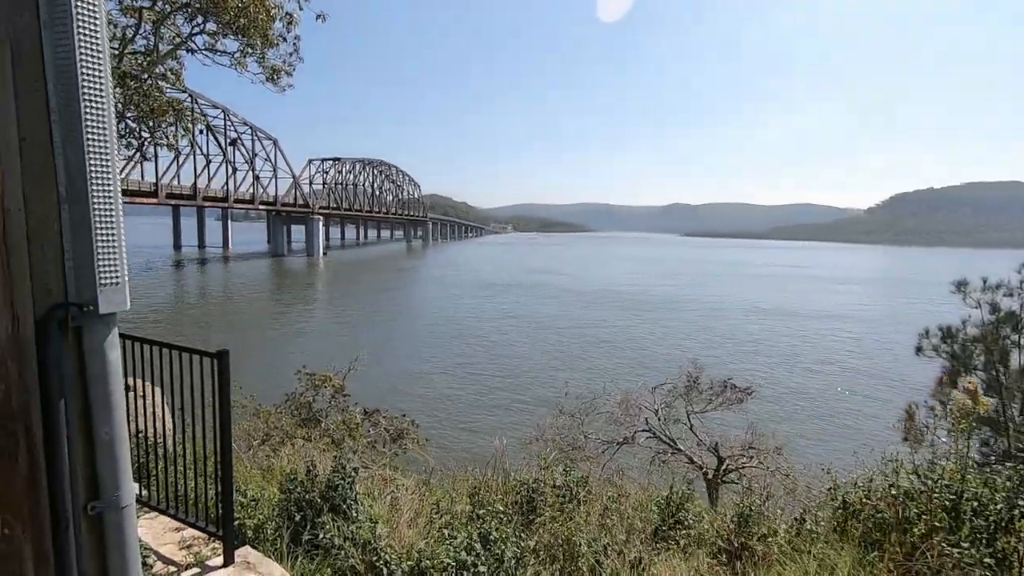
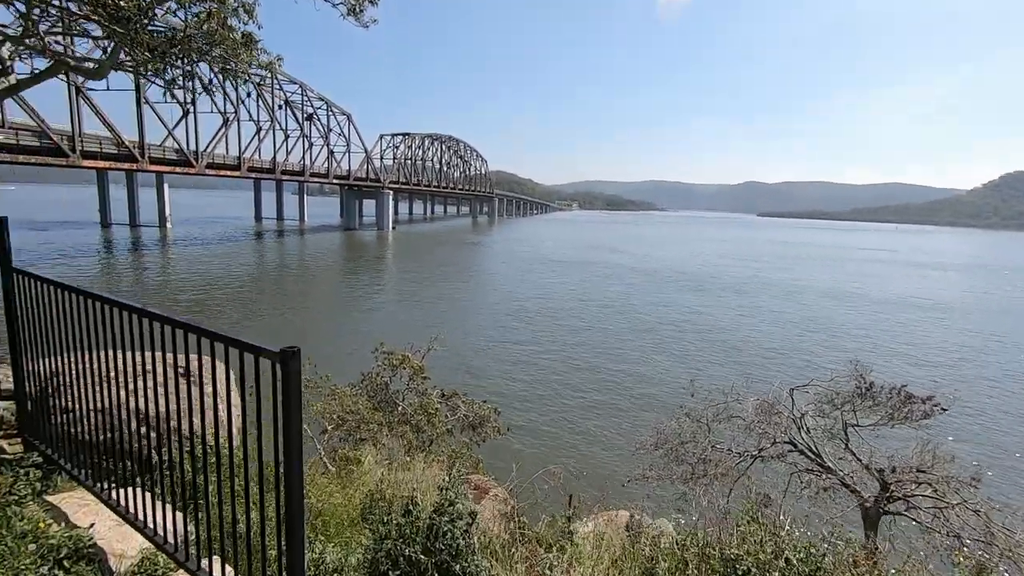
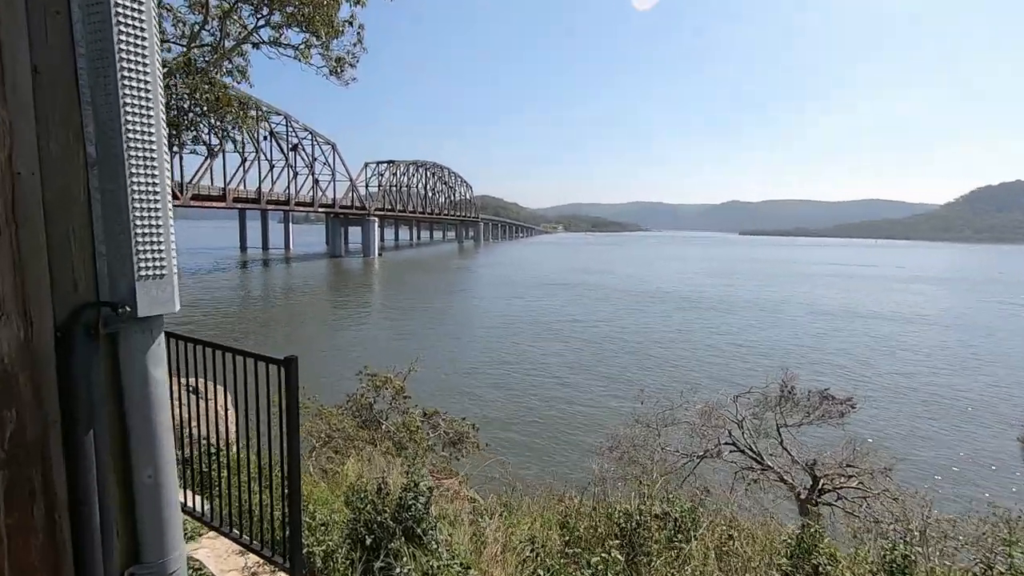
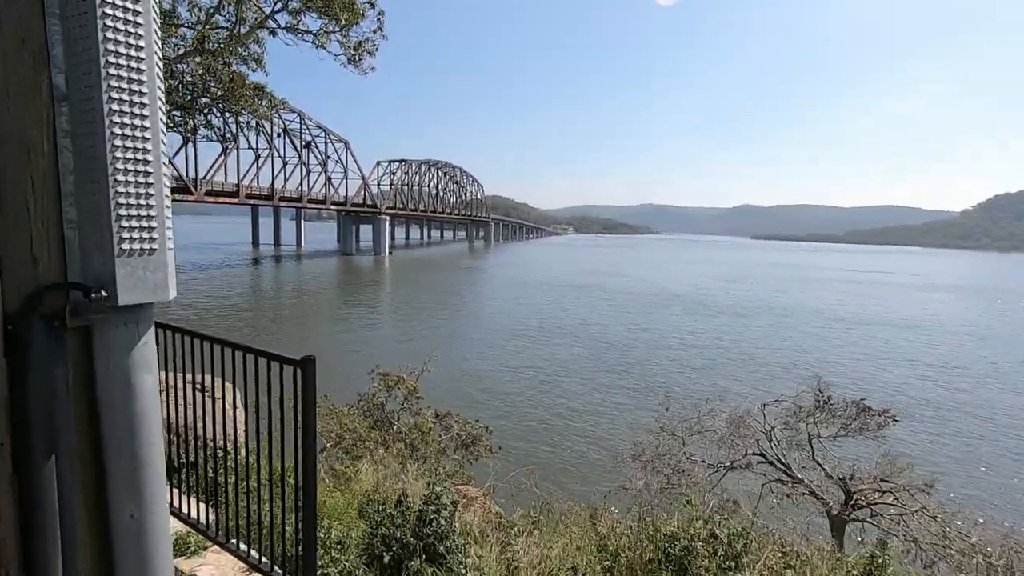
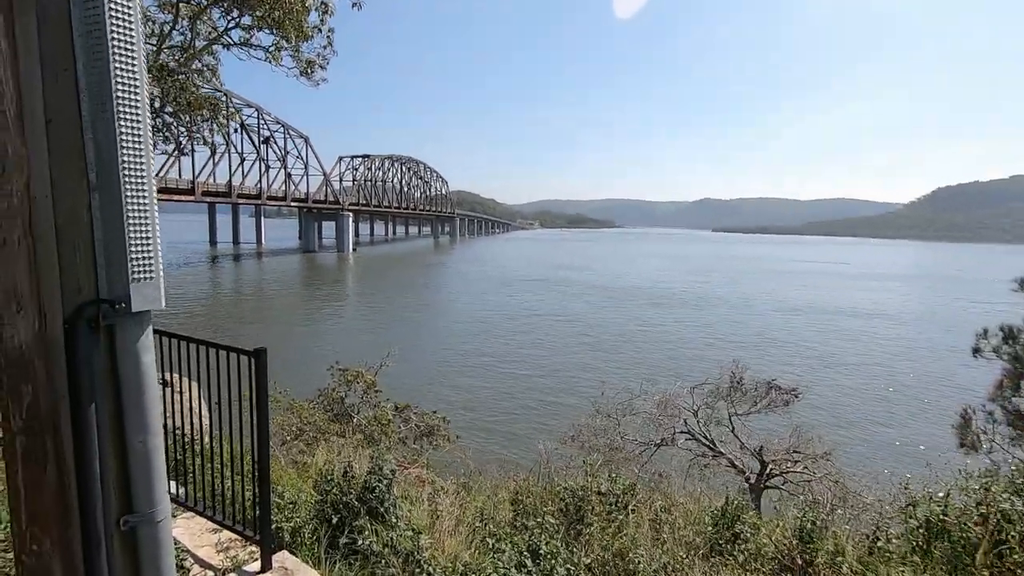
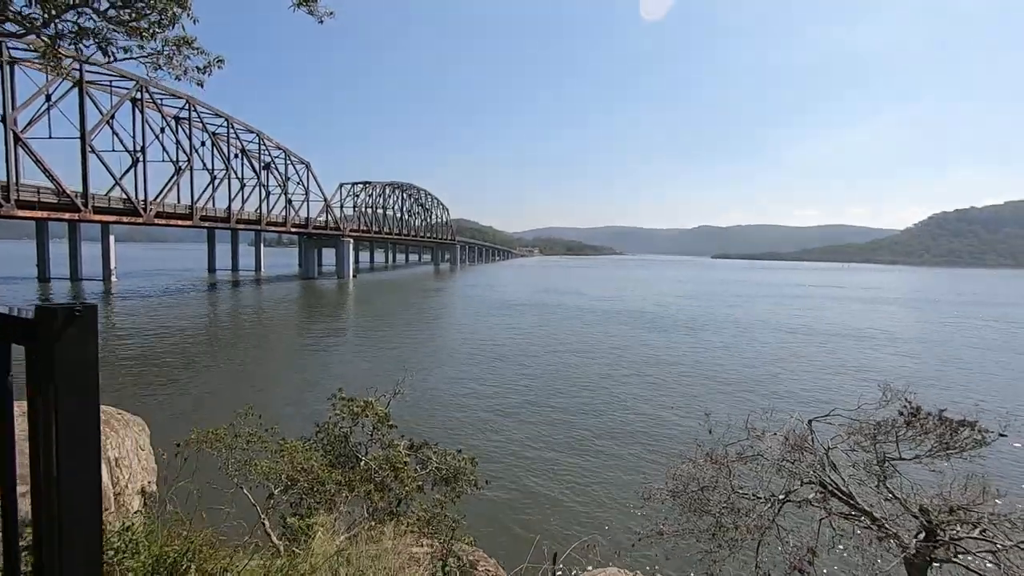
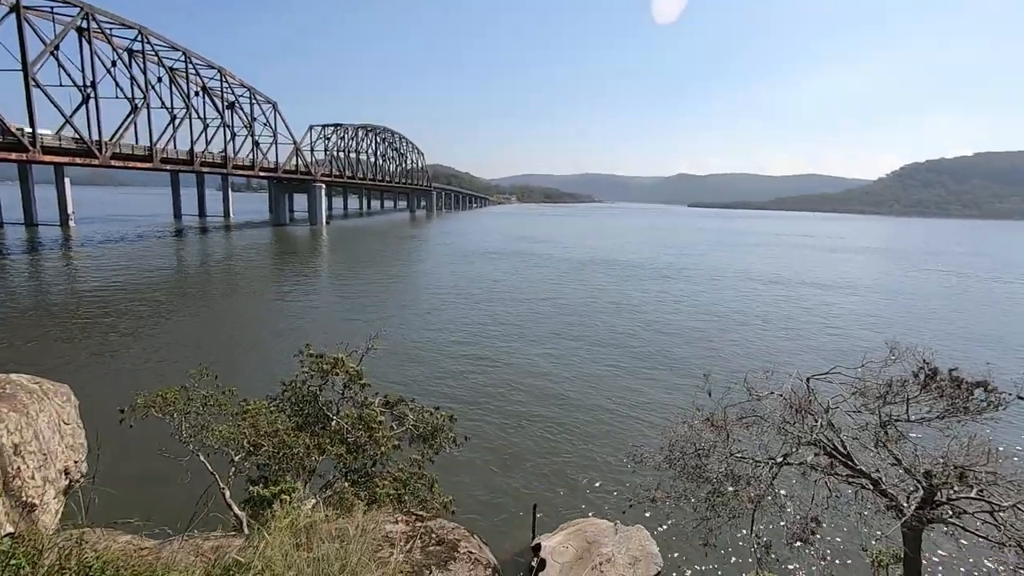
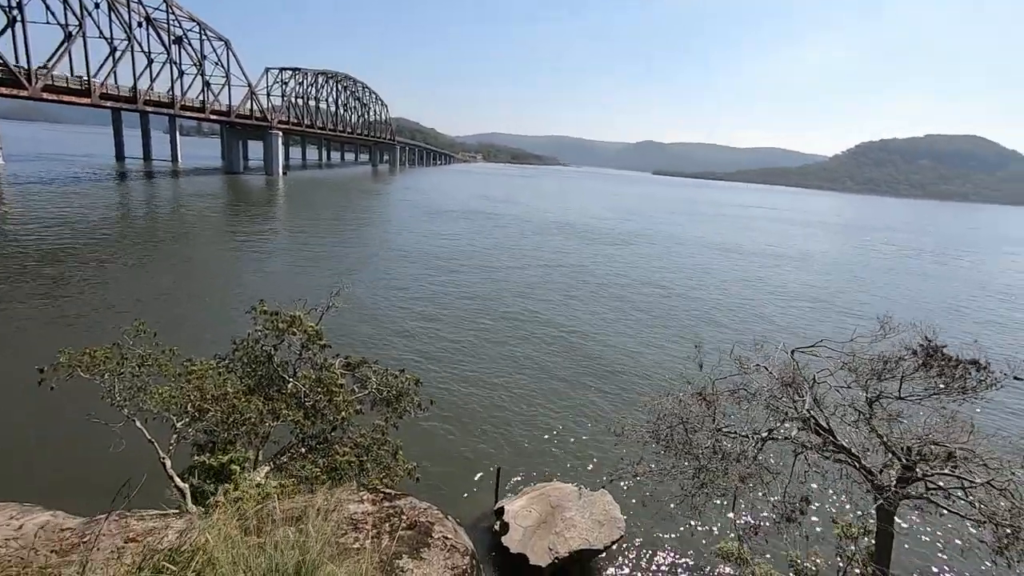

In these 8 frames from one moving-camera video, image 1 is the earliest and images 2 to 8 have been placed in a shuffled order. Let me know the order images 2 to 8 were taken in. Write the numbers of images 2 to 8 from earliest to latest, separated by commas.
5, 3, 4, 2, 6, 7, 8
